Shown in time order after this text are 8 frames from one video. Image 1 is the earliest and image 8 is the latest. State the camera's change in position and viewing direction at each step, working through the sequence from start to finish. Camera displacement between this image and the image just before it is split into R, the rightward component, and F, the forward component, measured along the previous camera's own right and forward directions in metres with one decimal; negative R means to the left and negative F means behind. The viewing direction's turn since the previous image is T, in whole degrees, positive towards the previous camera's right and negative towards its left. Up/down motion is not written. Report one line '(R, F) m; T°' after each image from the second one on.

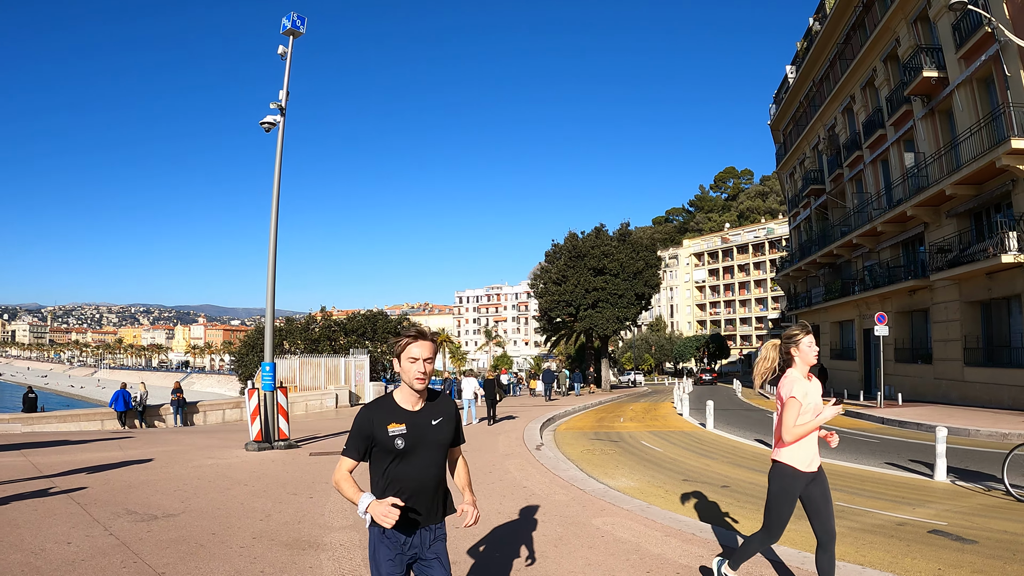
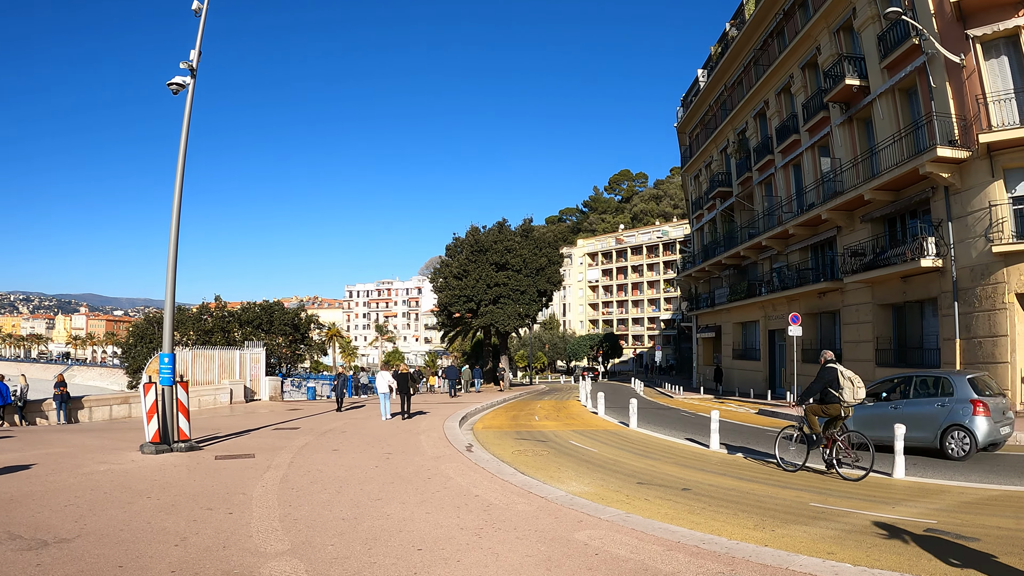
(-0.2, +0.3) m; +8°
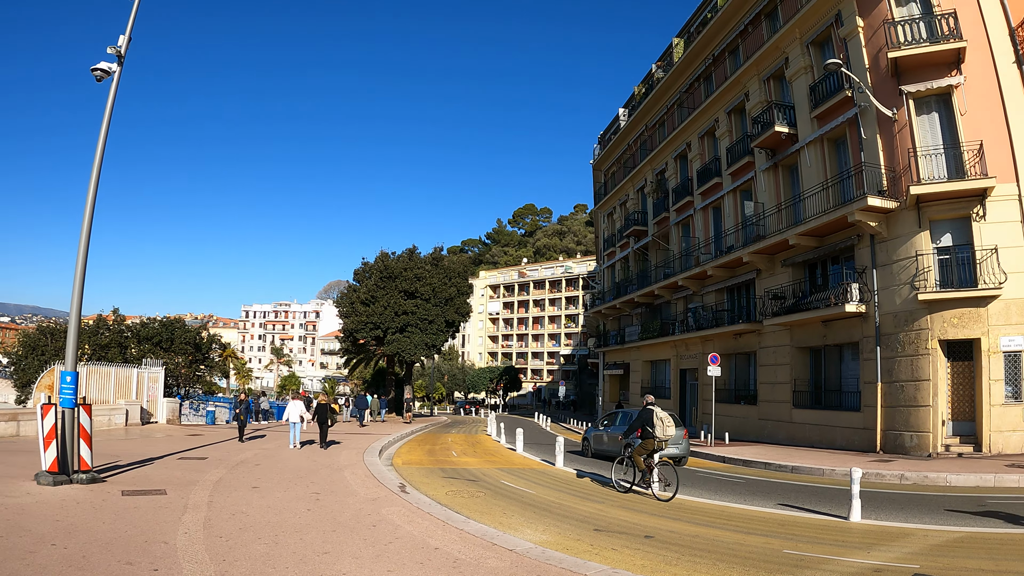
(-0.2, +0.3) m; +8°
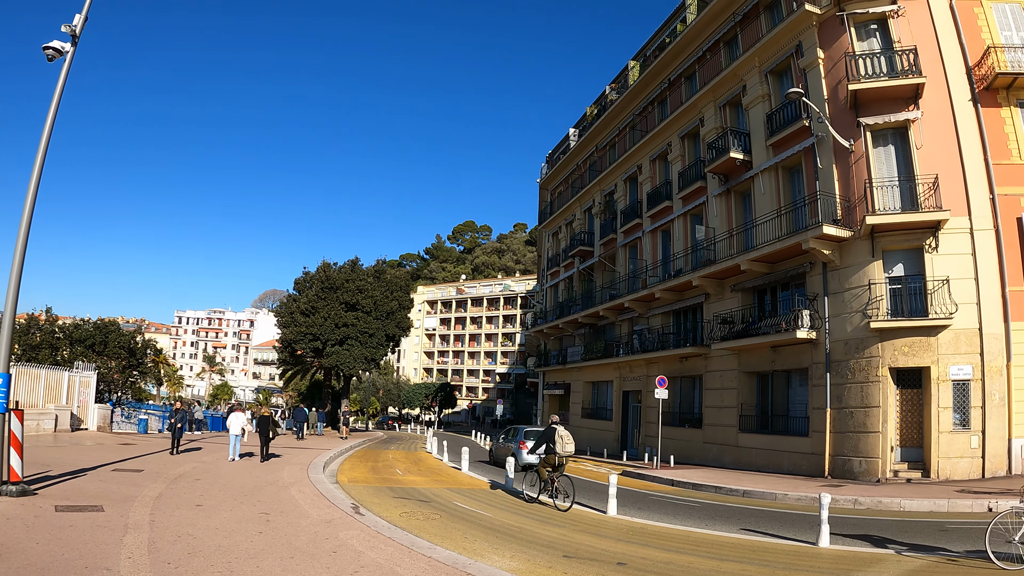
(-0.2, +0.2) m; +5°
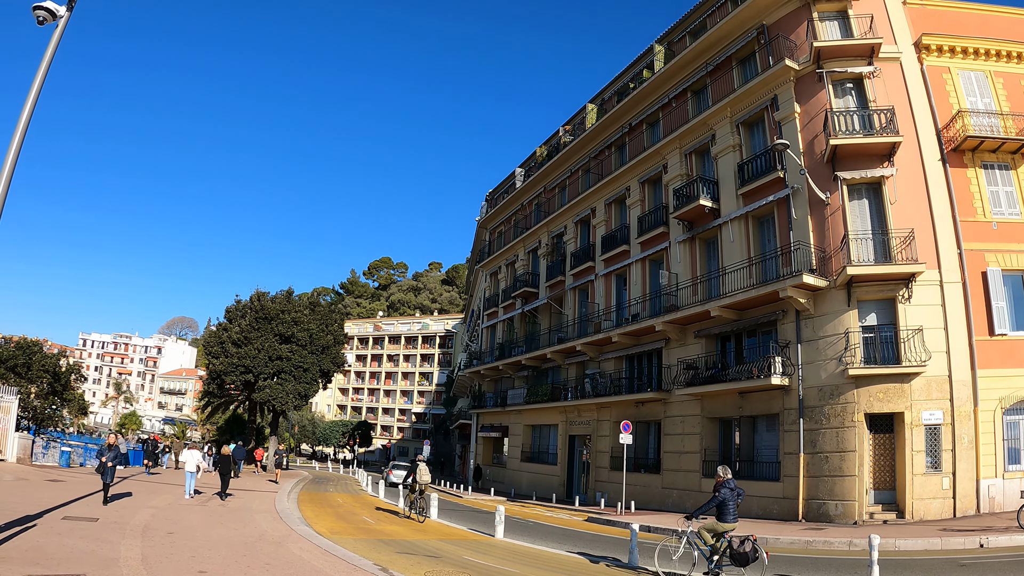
(-0.5, +0.1) m; +6°
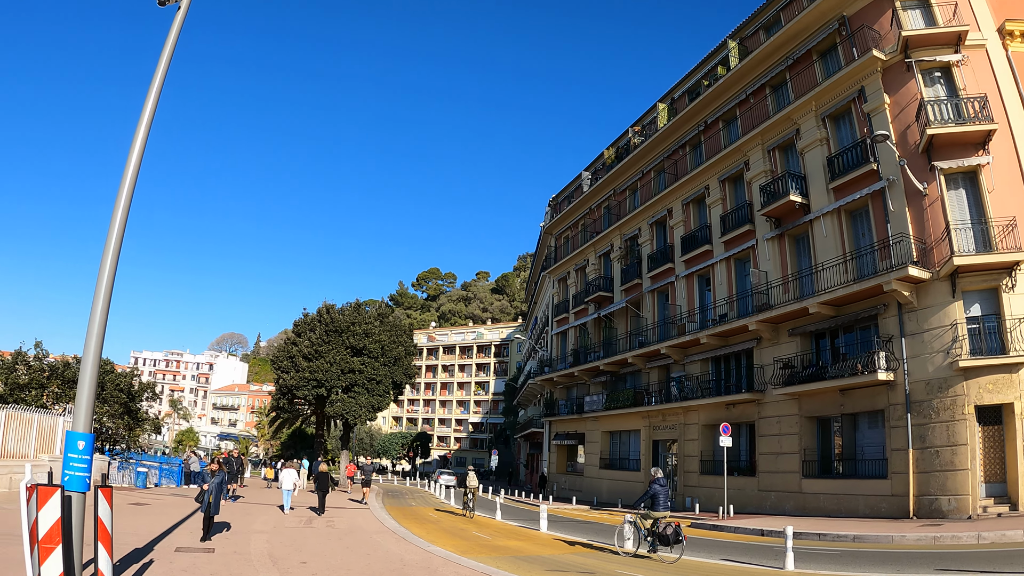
(-0.3, -0.3) m; -6°
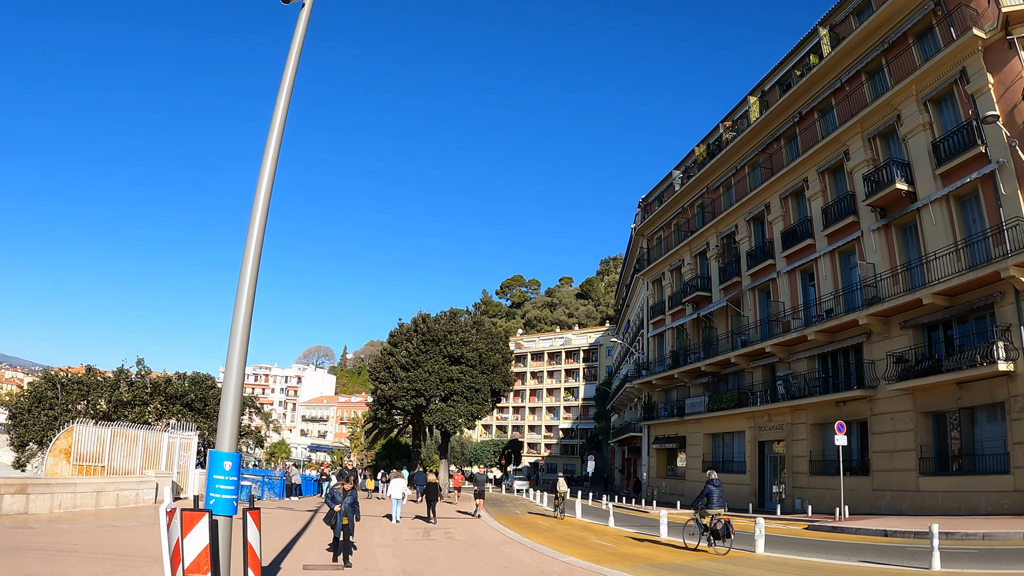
(0.0, -0.4) m; -8°
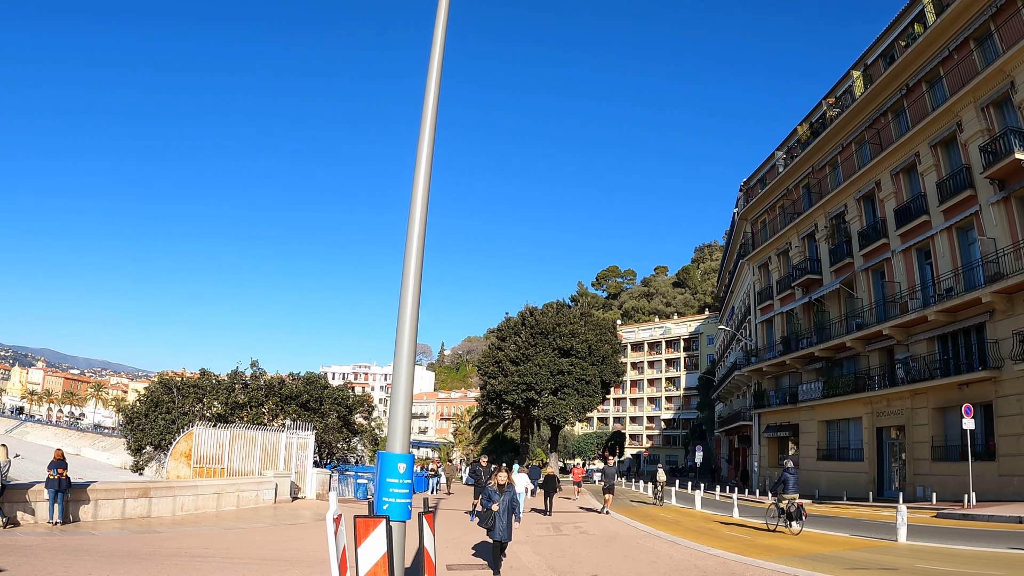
(0.0, -0.5) m; -9°
